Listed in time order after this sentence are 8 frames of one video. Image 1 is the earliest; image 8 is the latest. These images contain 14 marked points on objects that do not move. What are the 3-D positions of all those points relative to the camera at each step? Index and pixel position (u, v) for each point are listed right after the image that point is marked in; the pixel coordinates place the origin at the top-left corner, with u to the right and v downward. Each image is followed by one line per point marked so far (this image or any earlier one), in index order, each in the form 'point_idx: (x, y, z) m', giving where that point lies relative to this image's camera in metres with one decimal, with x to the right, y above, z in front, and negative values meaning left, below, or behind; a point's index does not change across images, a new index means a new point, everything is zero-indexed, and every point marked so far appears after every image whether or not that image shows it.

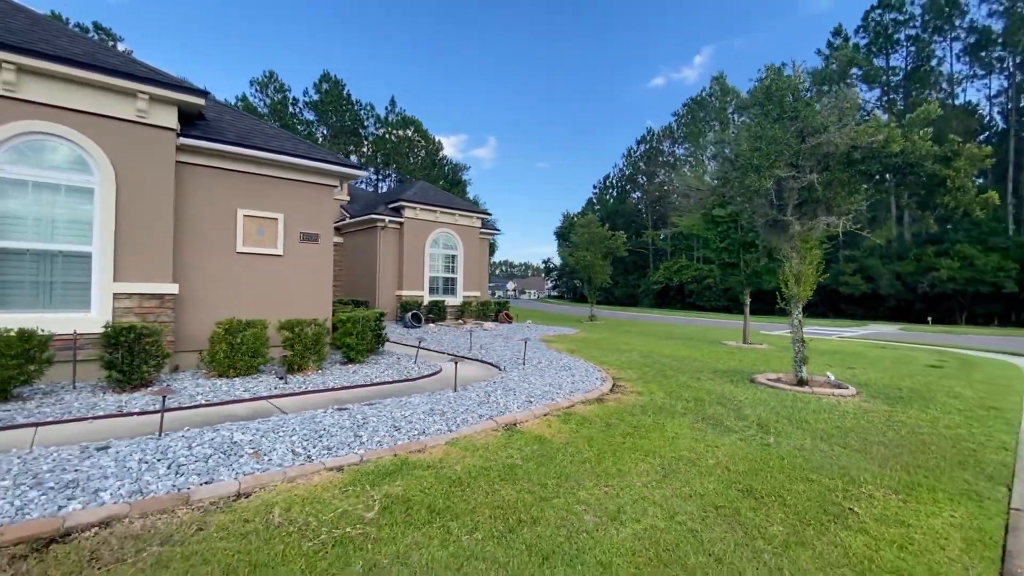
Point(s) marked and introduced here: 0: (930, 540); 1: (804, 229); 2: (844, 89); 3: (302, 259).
0: (+2.8, -1.6, +3.2) m
1: (+5.1, +1.0, +8.5) m
2: (+5.6, +3.2, +8.0) m
3: (-3.4, +0.5, +8.0) m
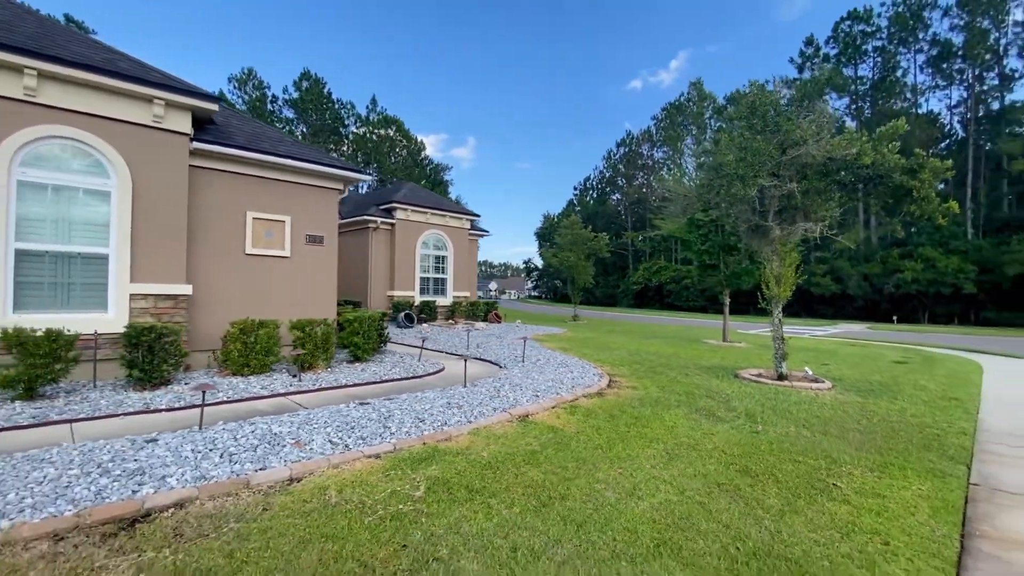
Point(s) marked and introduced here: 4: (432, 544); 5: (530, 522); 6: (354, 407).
0: (+3.0, -1.6, +3.7) m
1: (+5.1, +1.0, +9.1) m
2: (+5.6, +3.2, +8.6) m
3: (-3.4, +0.4, +8.2) m
4: (-0.4, -1.5, +2.8) m
5: (+0.1, -1.5, +3.1) m
6: (-1.7, -1.3, +5.1) m
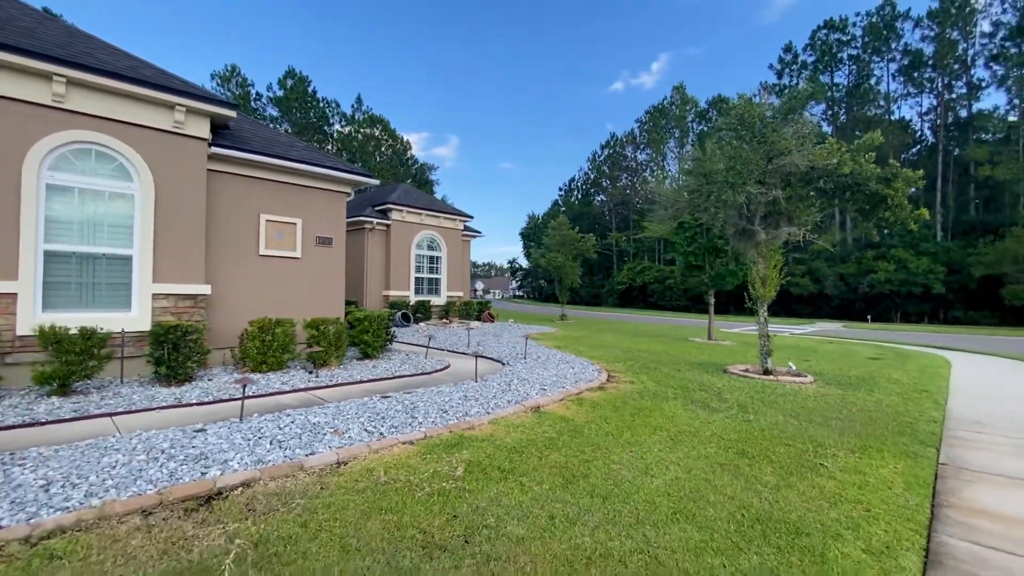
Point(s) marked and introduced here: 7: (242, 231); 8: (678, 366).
0: (+3.2, -1.7, +4.2) m
1: (+5.1, +1.0, +9.6) m
2: (+5.6, +3.2, +9.2) m
3: (-3.4, +0.4, +8.4) m
4: (-0.2, -1.5, +3.2) m
5: (+0.3, -1.5, +3.5) m
6: (-1.5, -1.3, +5.5) m
7: (-4.2, +0.9, +7.5) m
8: (+3.4, -1.6, +10.1) m
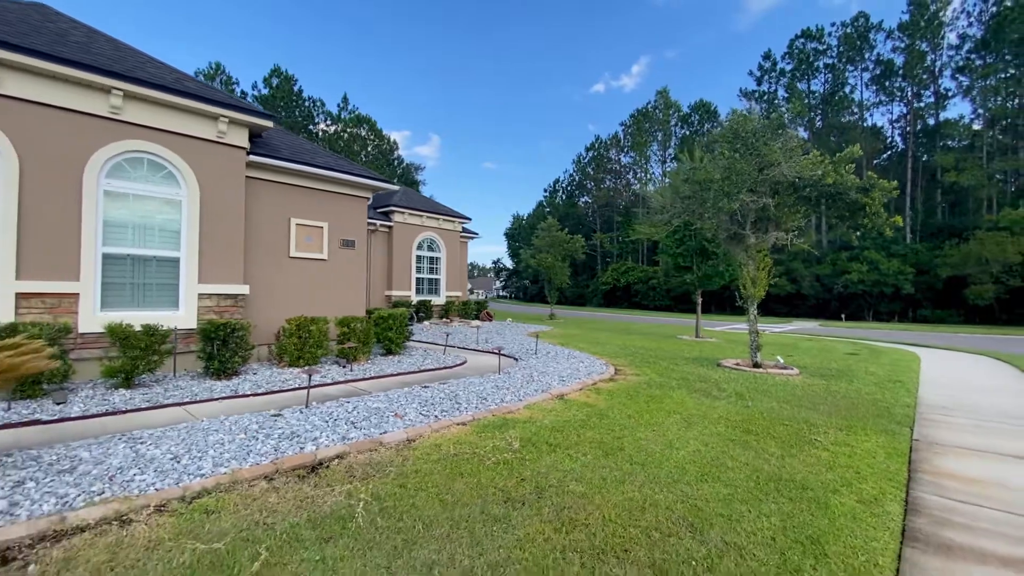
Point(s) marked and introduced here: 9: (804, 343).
0: (+3.6, -1.7, +4.9) m
1: (+5.3, +1.0, +10.4) m
2: (+5.8, +3.2, +10.0) m
3: (-3.1, +0.4, +8.9) m
4: (+0.2, -1.5, +3.8) m
5: (+0.8, -1.5, +4.1) m
6: (-1.1, -1.3, +6.0) m
7: (-3.9, +0.9, +8.0) m
8: (+3.6, -1.6, +10.8) m
9: (+9.7, -1.8, +16.1) m
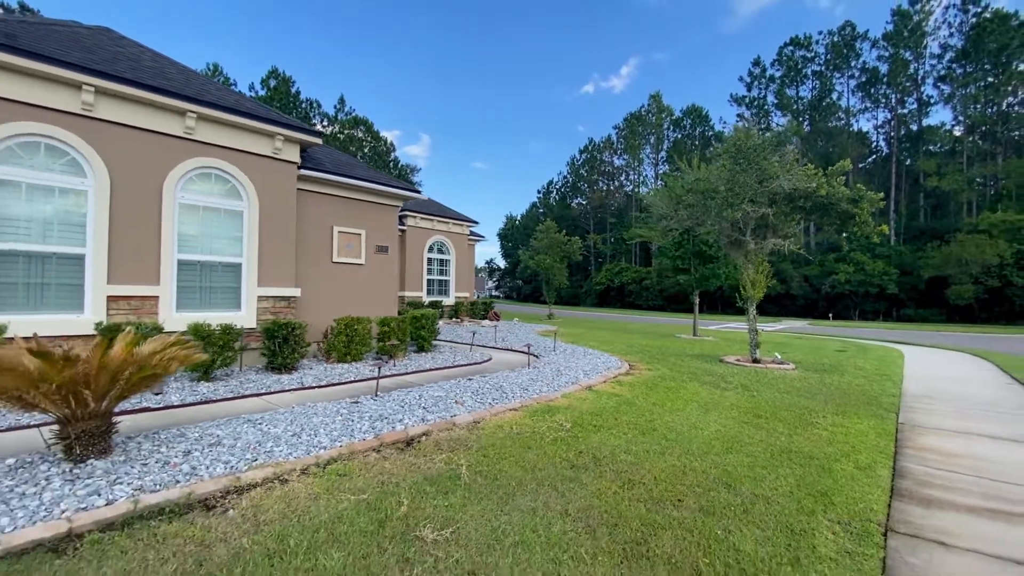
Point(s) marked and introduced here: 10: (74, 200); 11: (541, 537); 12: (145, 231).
0: (+4.1, -1.7, +5.7) m
1: (+5.7, +1.0, +11.3) m
2: (+6.2, +3.2, +10.9) m
3: (-2.7, +0.4, +9.6) m
4: (+0.8, -1.5, +4.6) m
5: (+1.3, -1.5, +4.9) m
6: (-0.6, -1.3, +6.8) m
7: (-3.4, +0.8, +8.7) m
8: (+4.0, -1.7, +11.6) m
9: (+10.0, -1.9, +17.0) m
10: (-5.5, +1.1, +6.0) m
11: (+0.2, -1.5, +3.0) m
12: (-4.9, +0.8, +6.5) m
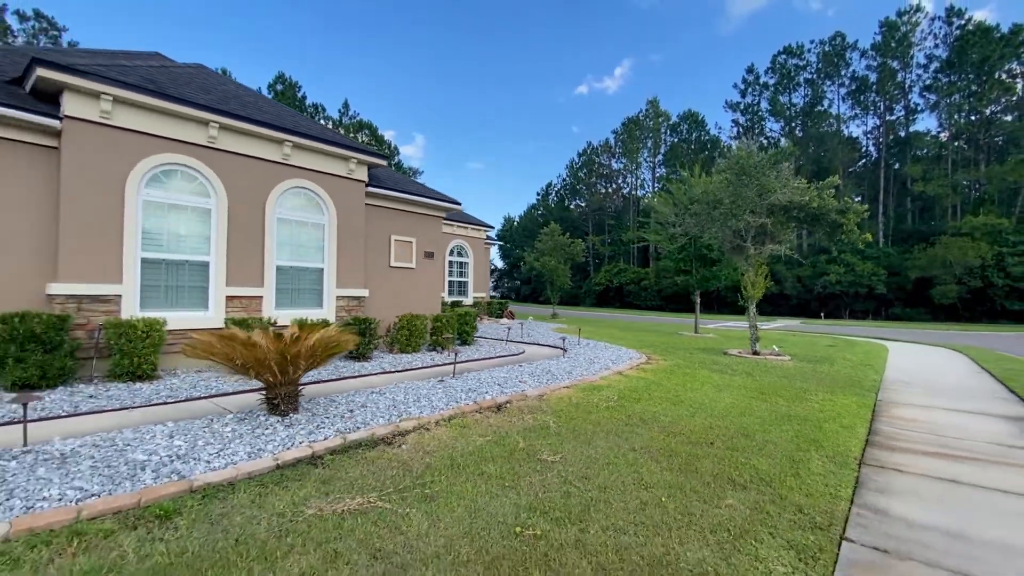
0: (+4.9, -1.7, +7.1) m
1: (+6.4, +1.0, +12.7) m
2: (+6.9, +3.2, +12.3) m
3: (-1.9, +0.4, +10.9) m
4: (+1.6, -1.5, +5.9) m
5: (+2.1, -1.5, +6.3) m
6: (+0.1, -1.3, +8.1) m
7: (-2.7, +0.8, +10.0) m
8: (+4.7, -1.7, +13.0) m
9: (+10.7, -1.9, +18.5) m
10: (-4.7, +1.1, +7.3) m
11: (+1.0, -1.5, +4.4) m
12: (-4.2, +0.7, +7.8) m
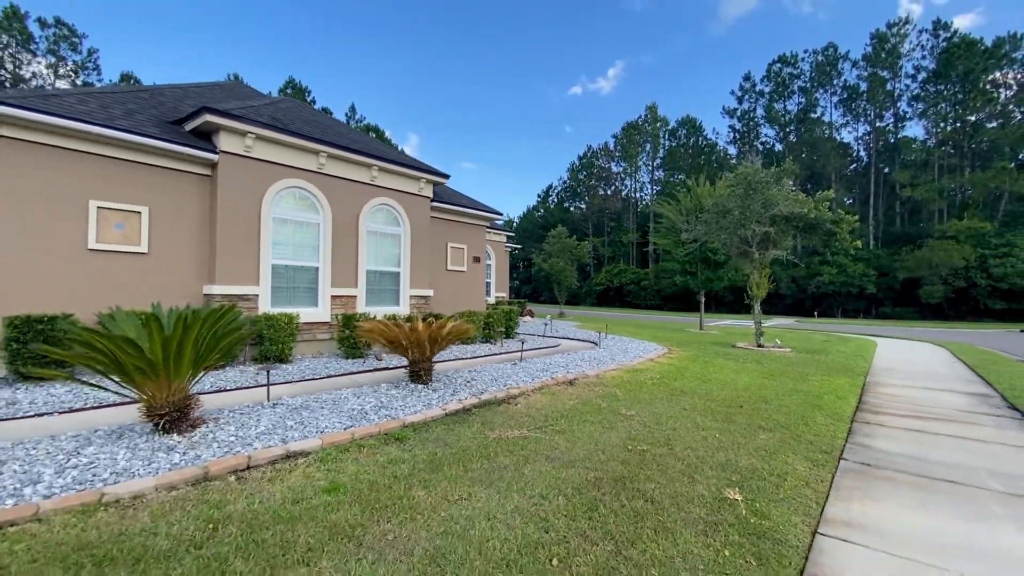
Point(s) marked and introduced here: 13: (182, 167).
0: (+5.9, -1.7, +8.8) m
1: (+7.4, +0.9, +14.4) m
2: (+7.9, +3.1, +14.0) m
3: (-0.9, +0.4, +12.5) m
4: (+2.6, -1.5, +7.5) m
5: (+3.2, -1.6, +7.9) m
6: (+1.2, -1.3, +9.7) m
7: (-1.7, +0.8, +11.5) m
8: (+5.7, -1.7, +14.7) m
9: (+11.6, -1.9, +20.2) m
10: (-3.6, +1.1, +8.9) m
11: (+2.1, -1.6, +6.0) m
12: (-3.1, +0.7, +9.4) m
13: (-5.2, +1.9, +7.6) m
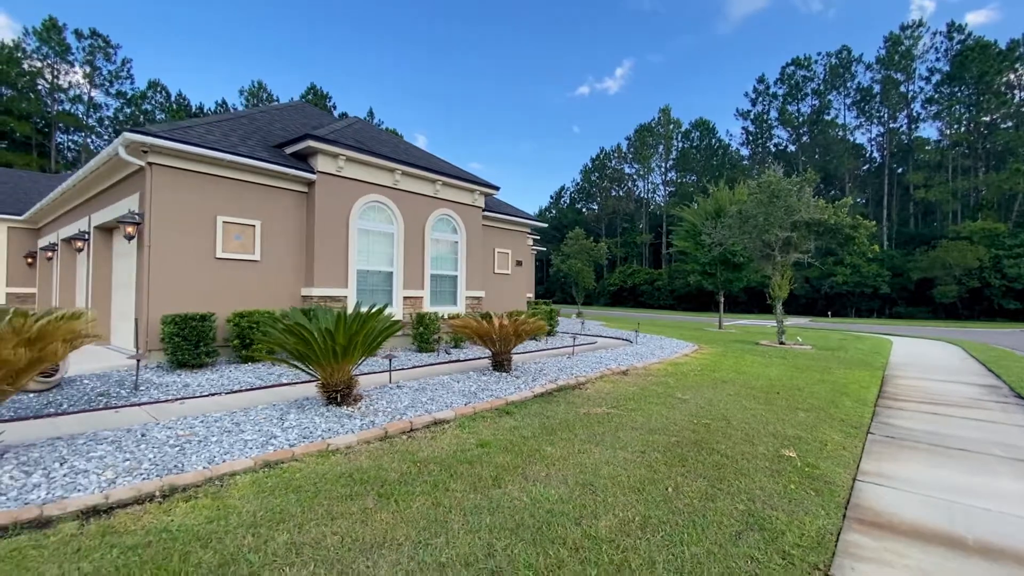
0: (+7.0, -1.8, +9.8) m
1: (+8.6, +0.9, +15.3) m
2: (+9.1, +3.1, +14.9) m
3: (+0.2, +0.3, +13.6) m
4: (+3.7, -1.6, +8.6) m
5: (+4.2, -1.6, +8.9) m
6: (+2.3, -1.4, +10.8) m
7: (-0.5, +0.8, +12.6) m
8: (+6.9, -1.7, +15.7) m
9: (+12.9, -1.9, +21.1) m
10: (-2.5, +1.0, +10.0) m
11: (+3.1, -1.6, +7.0) m
12: (-2.0, +0.7, +10.5) m
13: (-4.1, +1.8, +8.7) m
